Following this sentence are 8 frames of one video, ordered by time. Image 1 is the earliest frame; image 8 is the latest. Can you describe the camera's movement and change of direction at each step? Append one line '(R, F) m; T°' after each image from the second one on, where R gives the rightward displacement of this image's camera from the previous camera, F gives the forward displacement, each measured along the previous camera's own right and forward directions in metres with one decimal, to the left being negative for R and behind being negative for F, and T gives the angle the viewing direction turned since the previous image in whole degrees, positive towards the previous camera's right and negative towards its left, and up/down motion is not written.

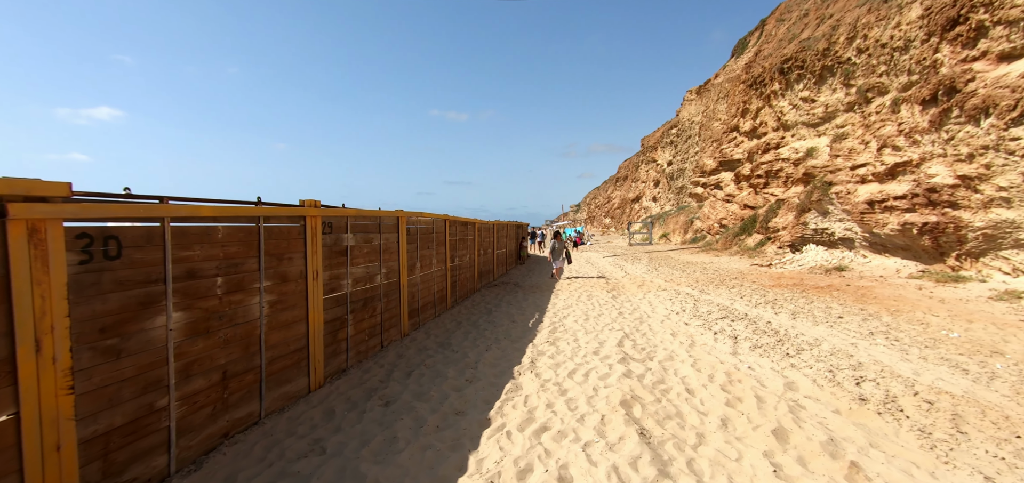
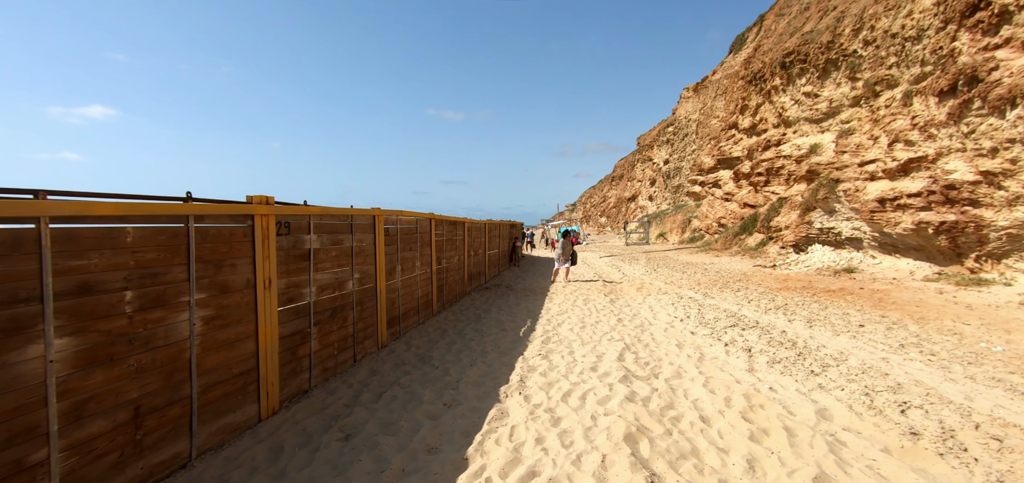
(+0.1, +0.6) m; +1°
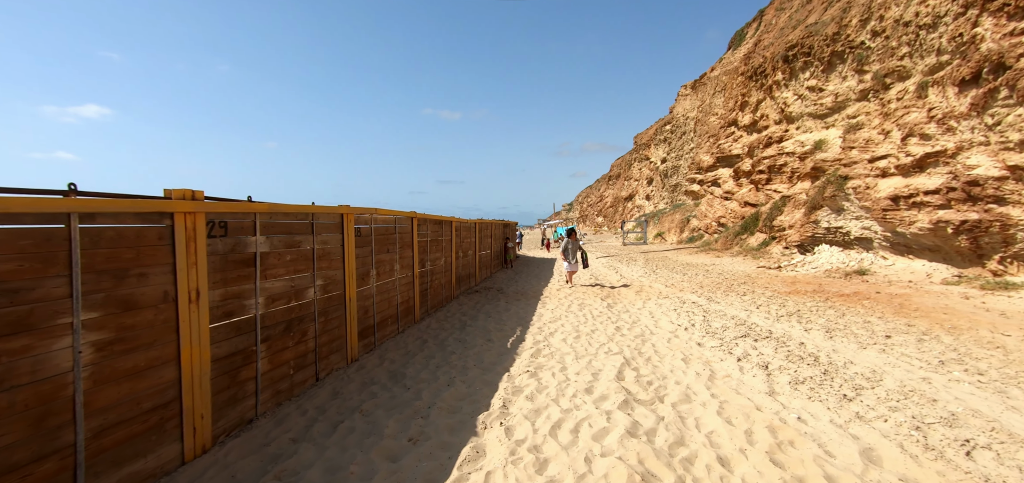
(+0.1, +0.6) m; 0°
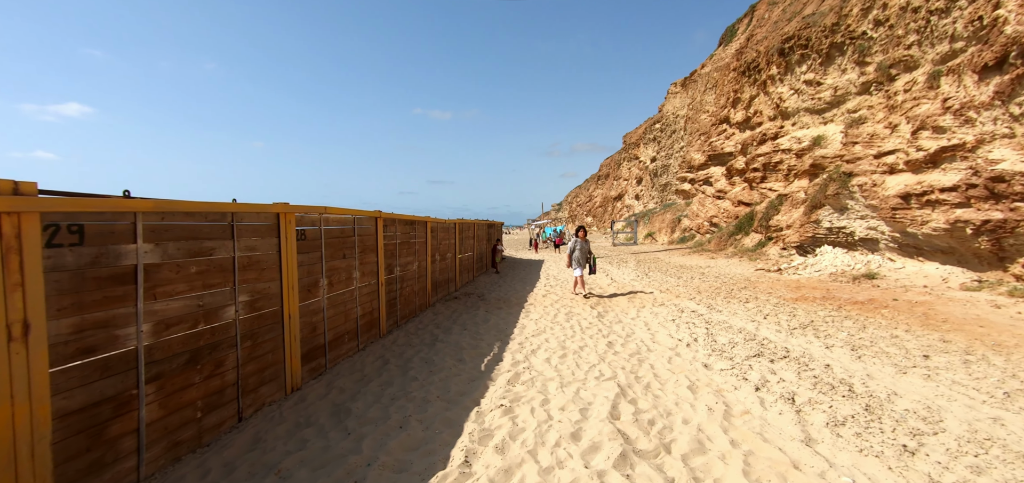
(+0.2, +0.8) m; +1°
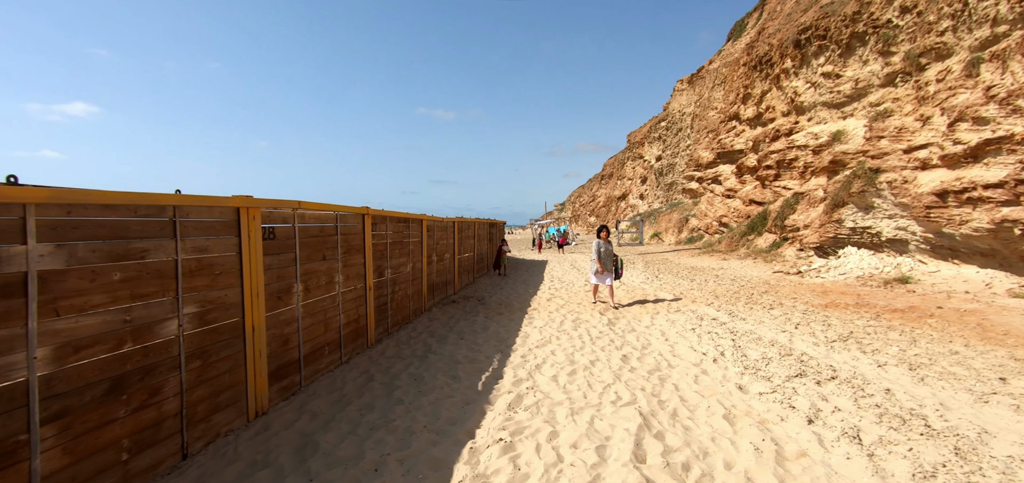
(0.0, +0.6) m; 0°
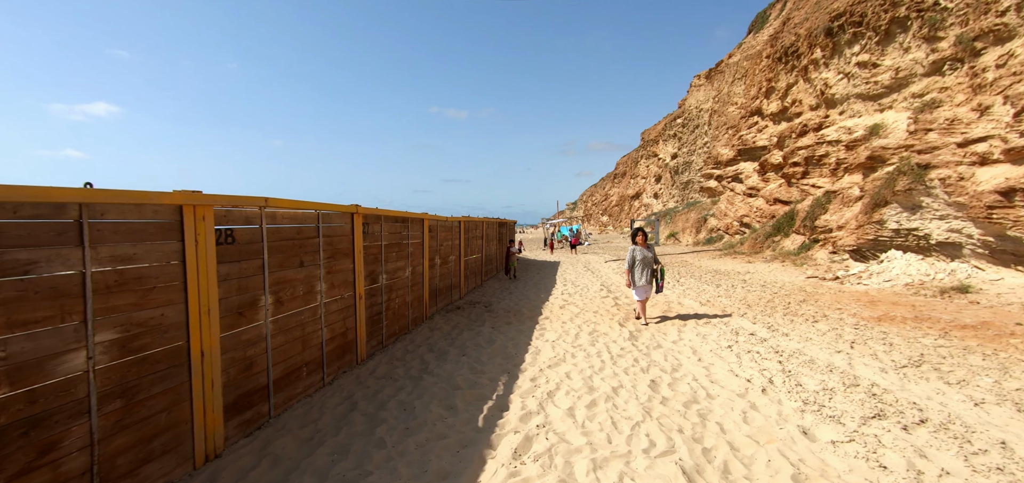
(0.0, +0.7) m; -2°
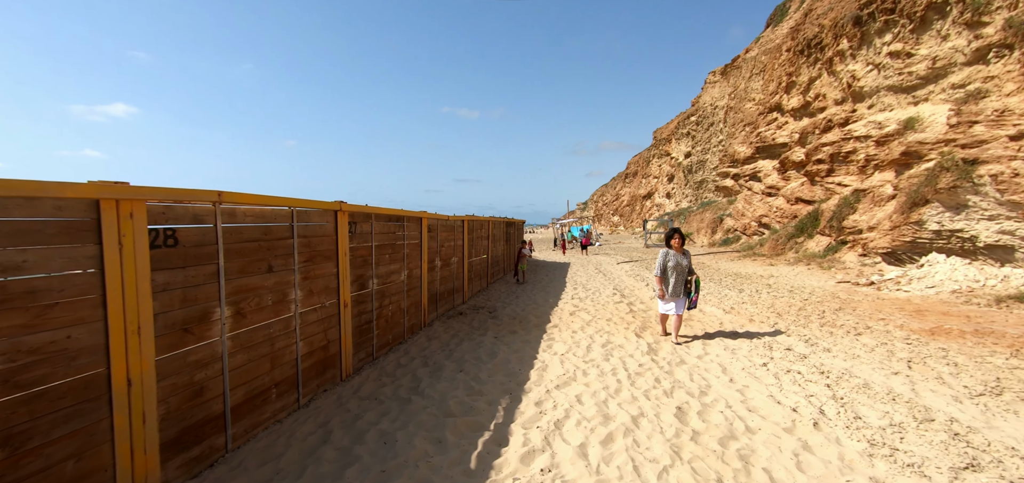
(+0.1, +0.6) m; -1°
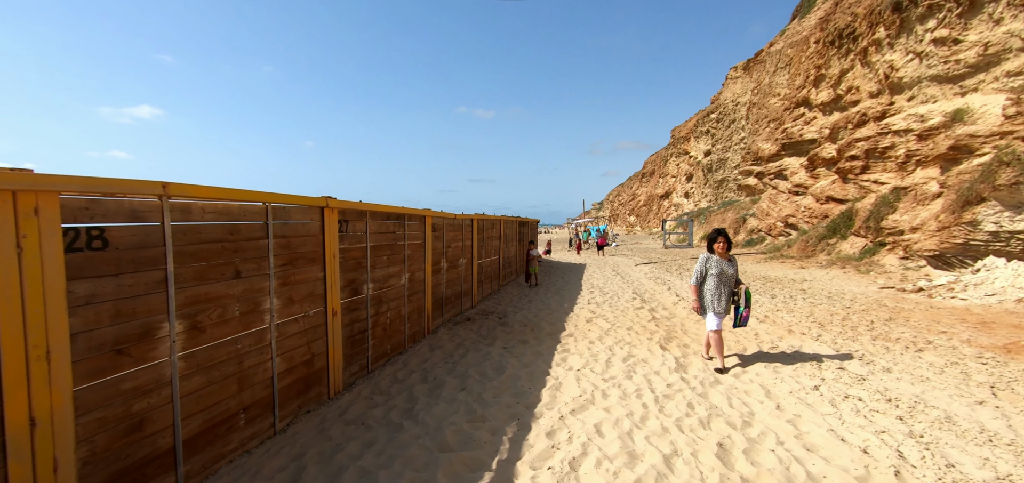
(0.0, +0.5) m; -2°
